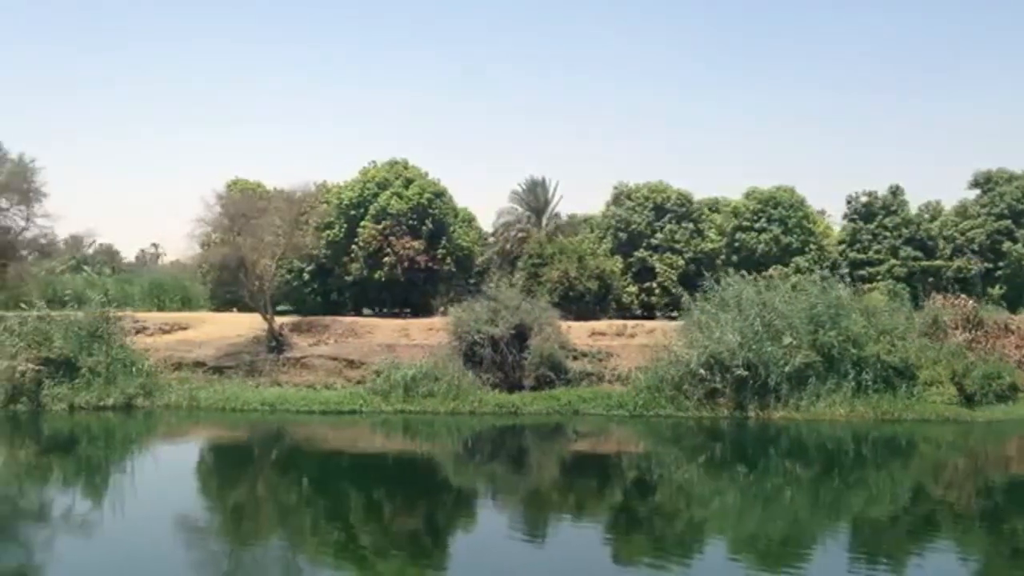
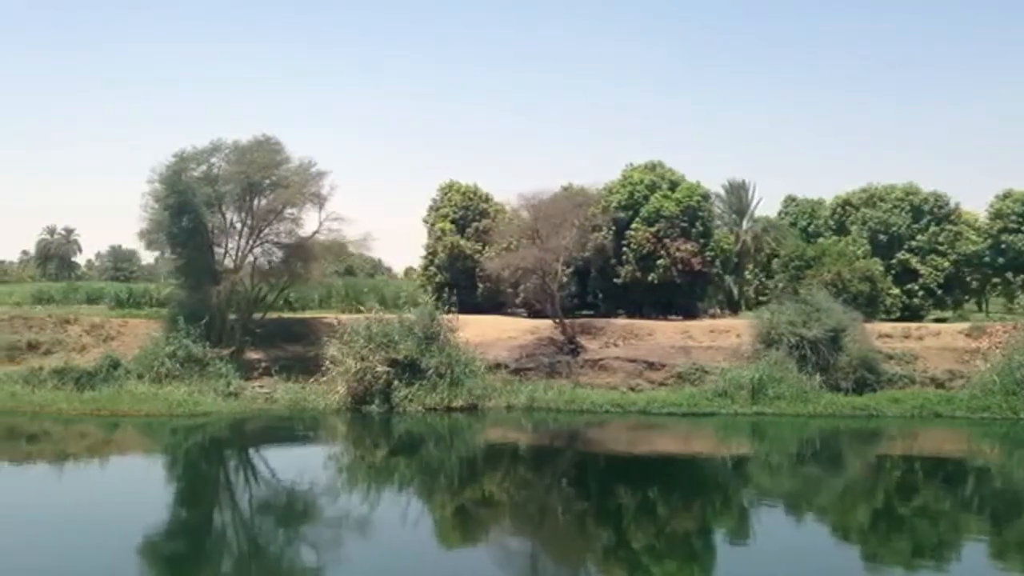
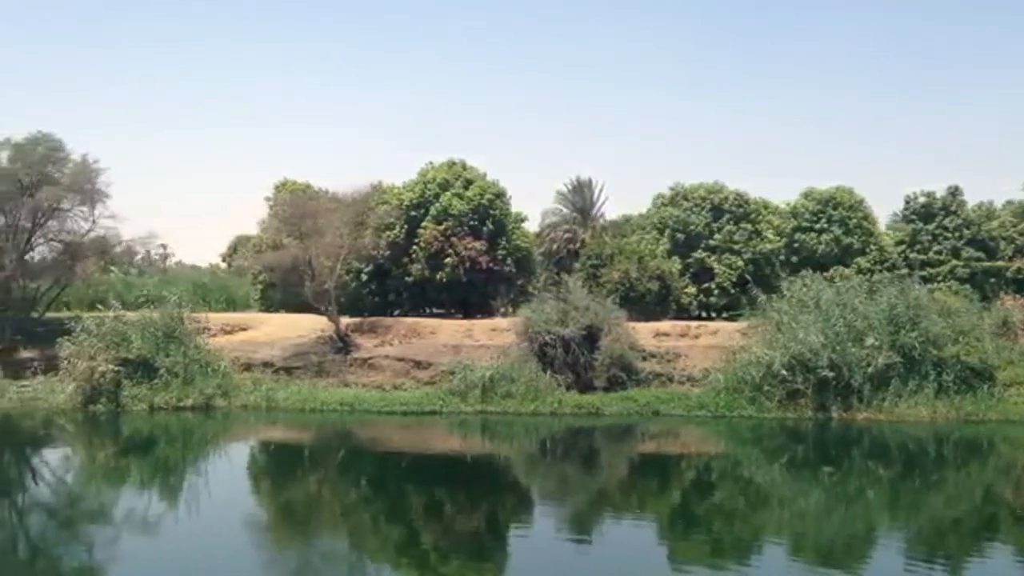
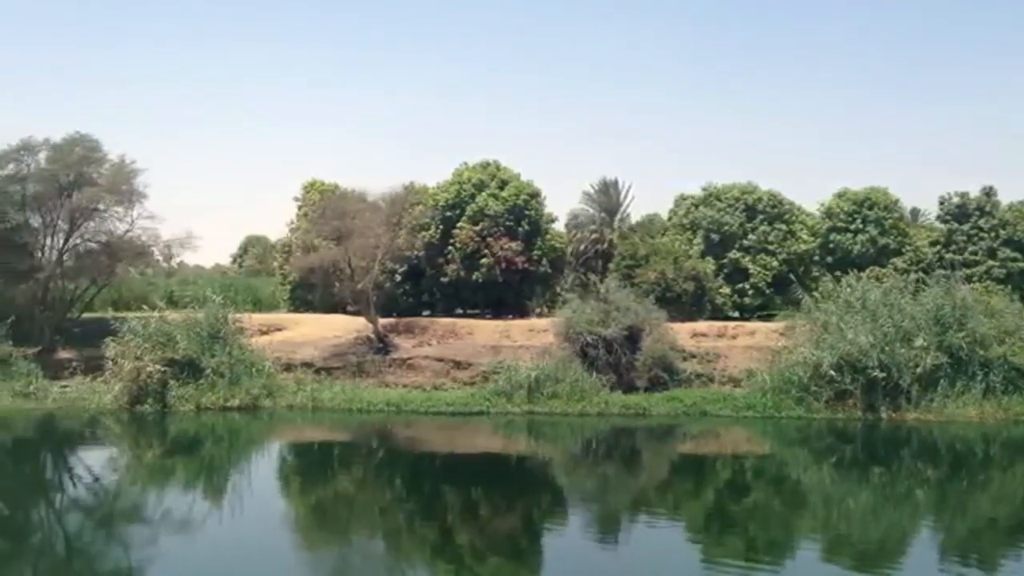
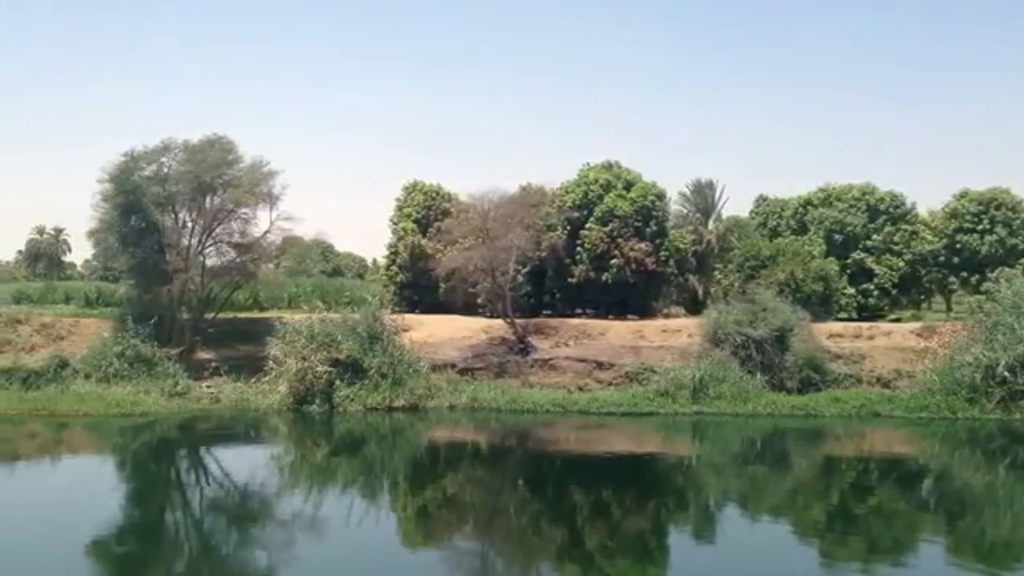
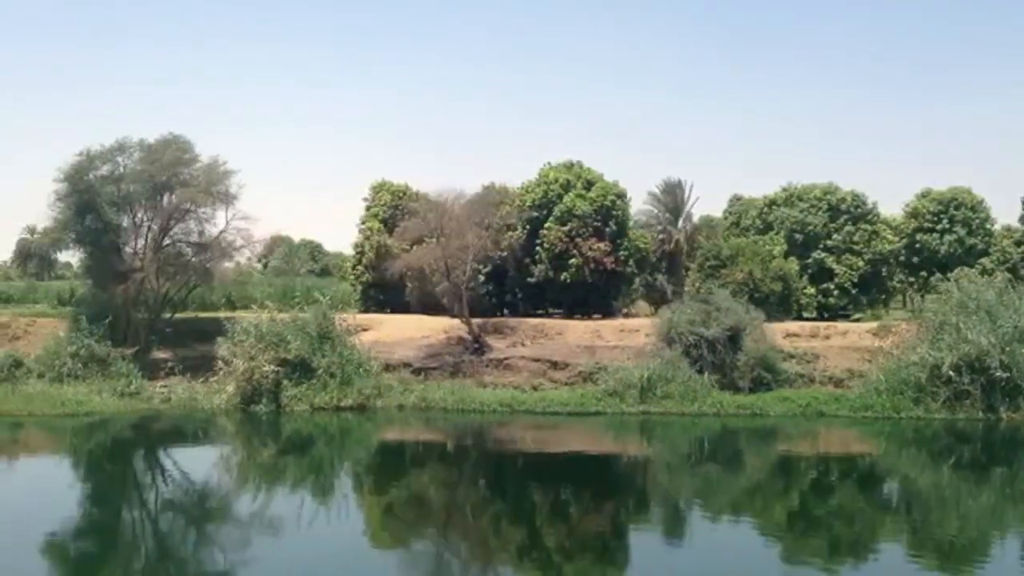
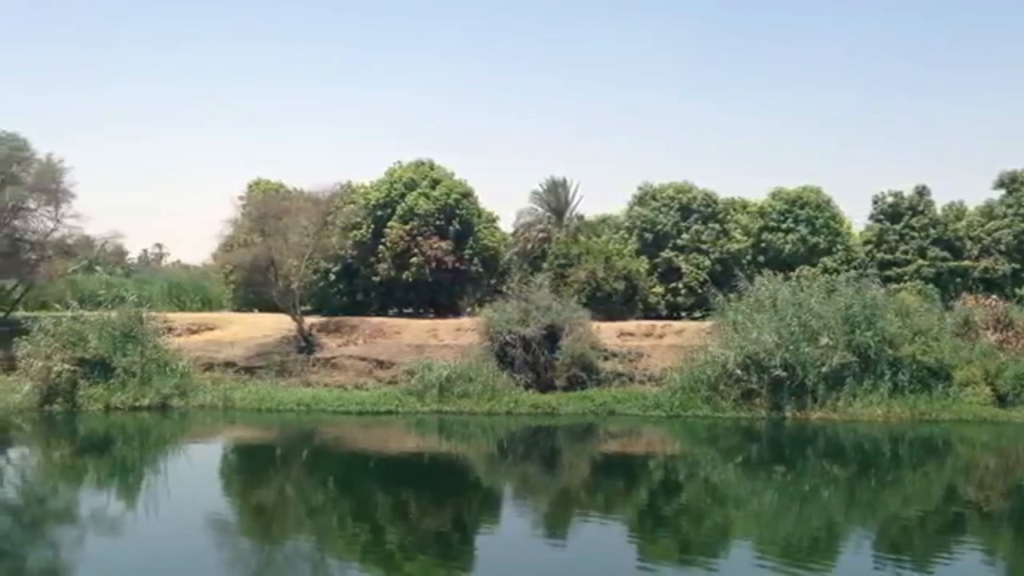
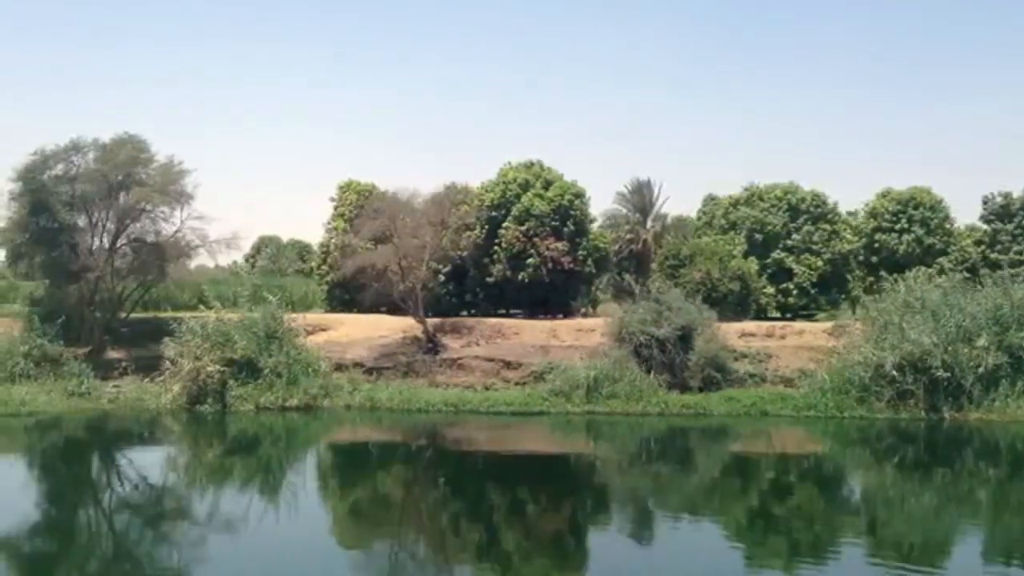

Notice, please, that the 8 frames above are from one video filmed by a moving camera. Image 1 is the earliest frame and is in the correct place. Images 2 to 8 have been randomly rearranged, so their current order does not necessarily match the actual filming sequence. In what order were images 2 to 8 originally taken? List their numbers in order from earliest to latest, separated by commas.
7, 3, 4, 8, 6, 5, 2
